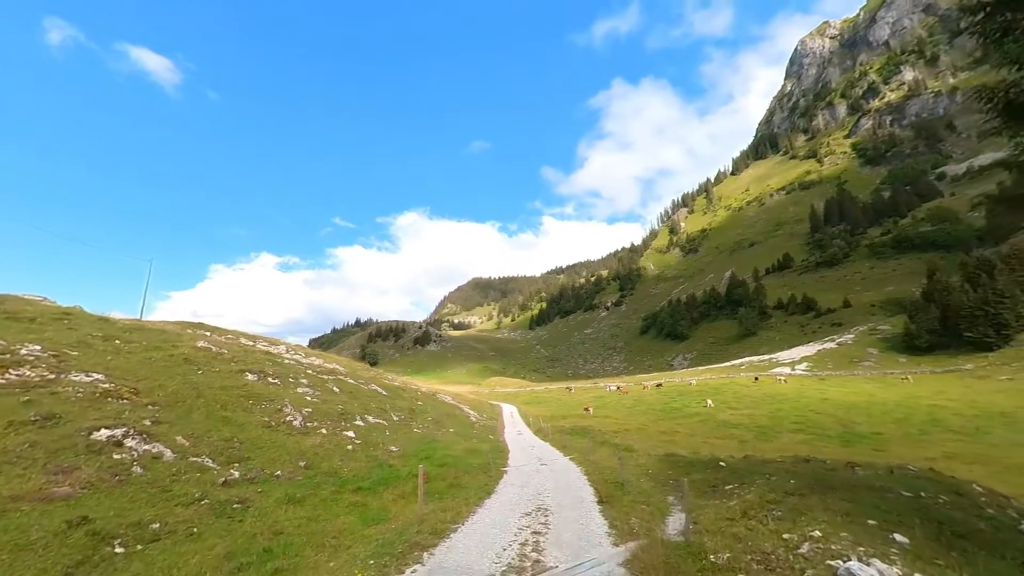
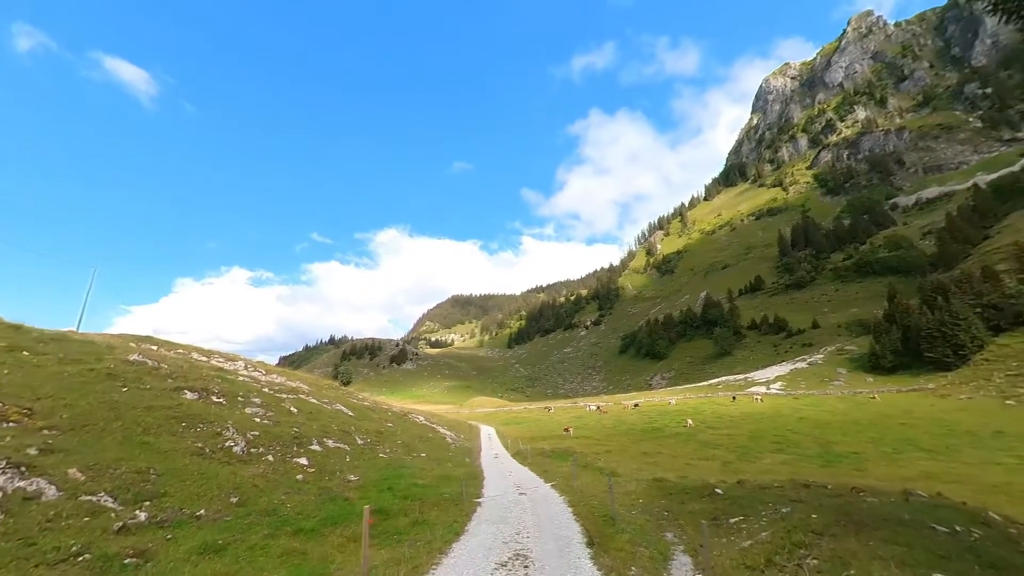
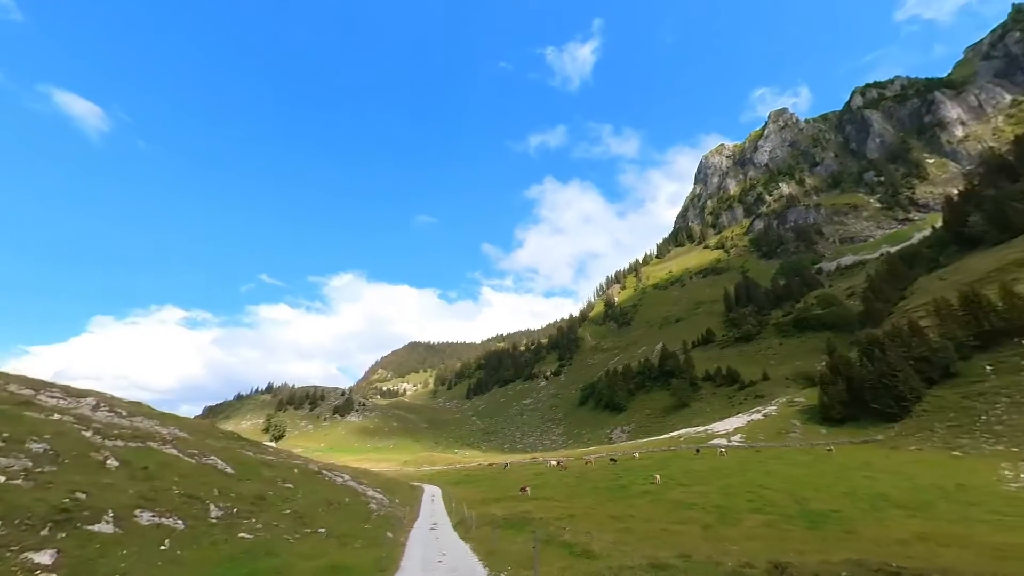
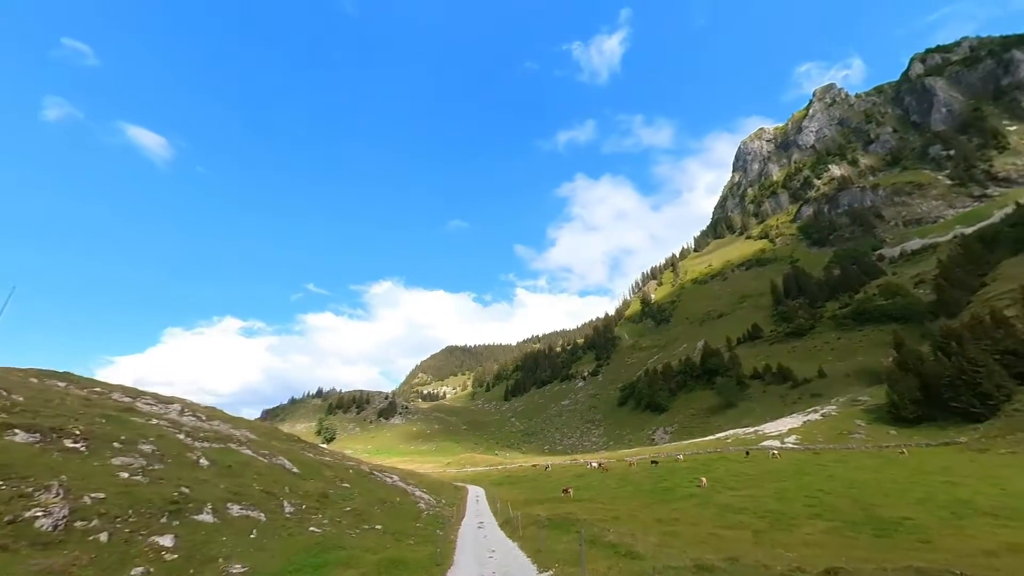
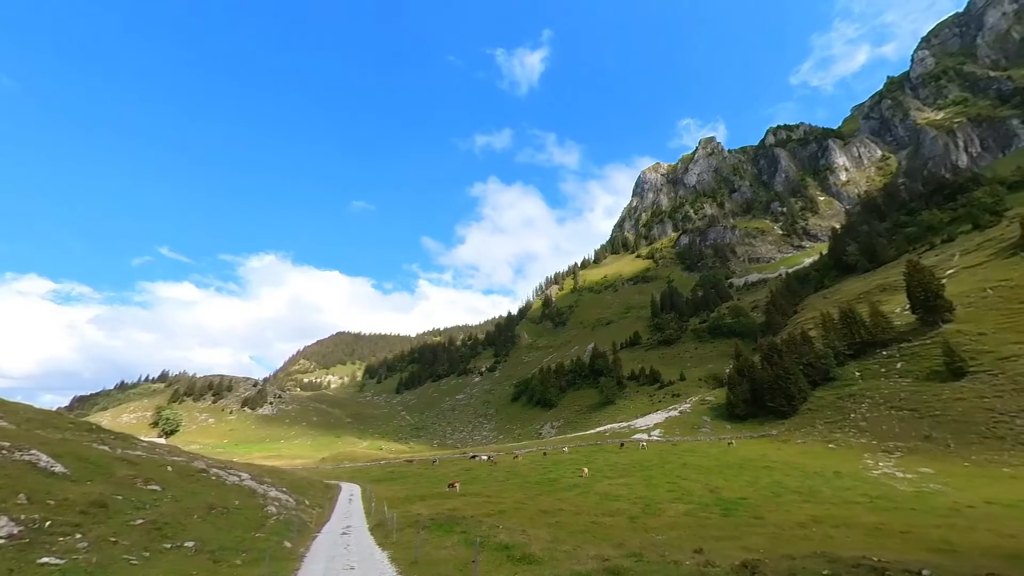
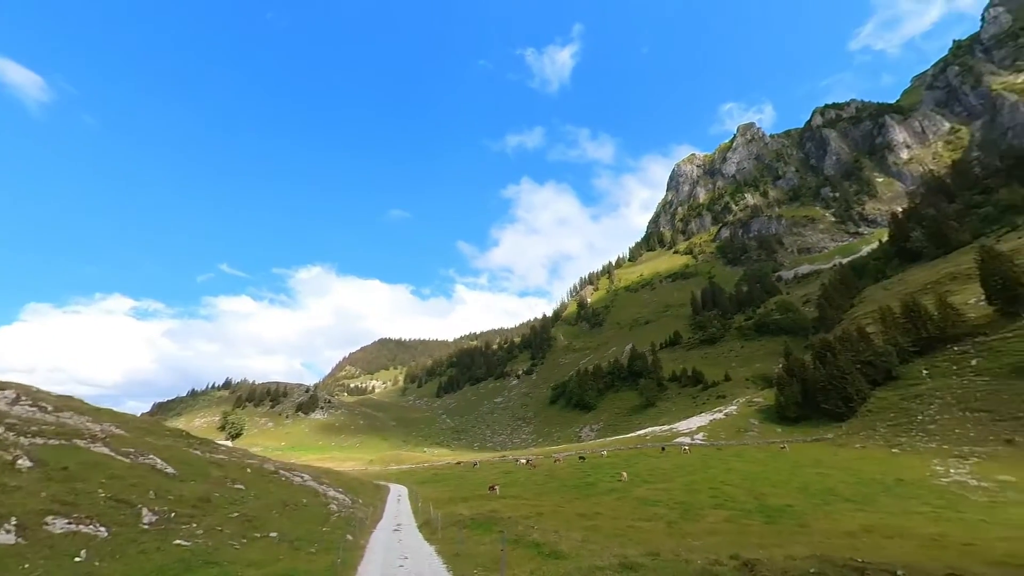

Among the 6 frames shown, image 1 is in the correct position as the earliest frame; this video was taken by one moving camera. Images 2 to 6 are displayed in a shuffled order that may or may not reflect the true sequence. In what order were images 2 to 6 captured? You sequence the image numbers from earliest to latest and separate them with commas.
2, 4, 3, 6, 5
